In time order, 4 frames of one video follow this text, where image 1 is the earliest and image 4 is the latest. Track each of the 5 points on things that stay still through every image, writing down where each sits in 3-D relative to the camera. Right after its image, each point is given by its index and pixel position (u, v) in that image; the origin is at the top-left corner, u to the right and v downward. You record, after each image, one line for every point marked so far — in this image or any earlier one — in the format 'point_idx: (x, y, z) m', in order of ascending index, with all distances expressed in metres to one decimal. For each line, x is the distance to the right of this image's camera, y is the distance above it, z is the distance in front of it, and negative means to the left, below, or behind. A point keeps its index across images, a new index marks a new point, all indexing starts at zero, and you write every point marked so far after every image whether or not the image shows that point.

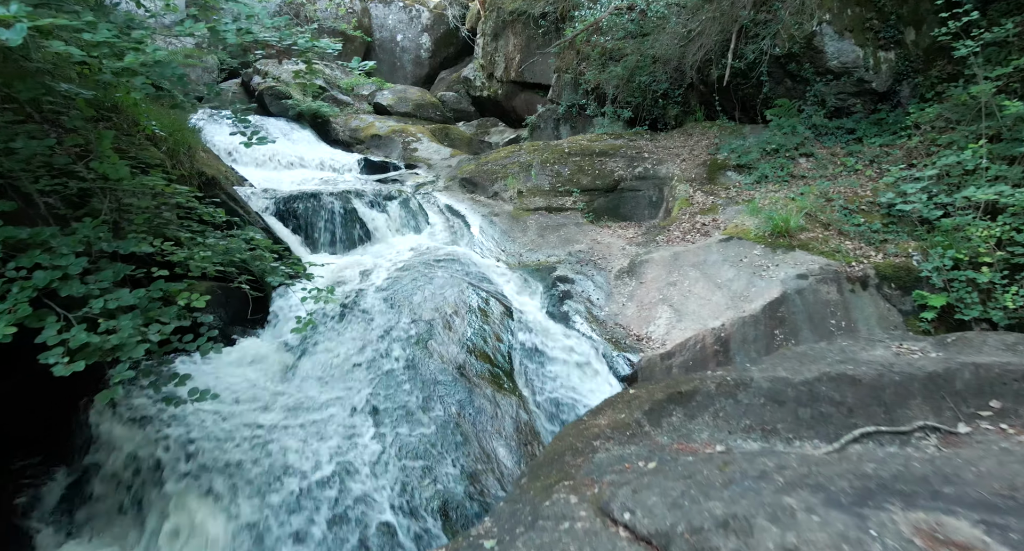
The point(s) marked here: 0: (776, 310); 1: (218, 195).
0: (+3.2, -0.4, +5.7) m
1: (-3.9, +1.1, +6.3) m
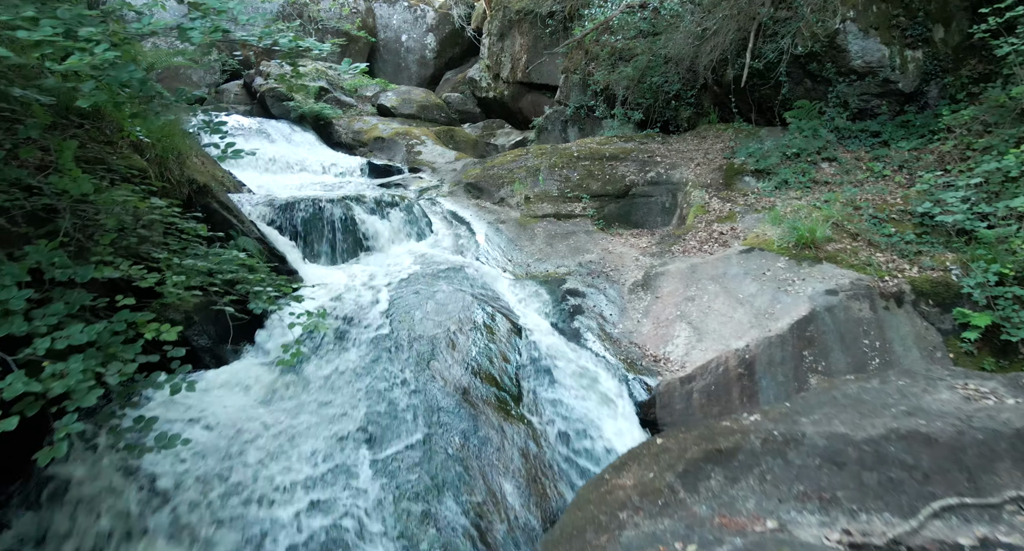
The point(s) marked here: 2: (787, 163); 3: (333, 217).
0: (+3.3, -0.6, +5.3) m
1: (-3.8, +0.9, +6.0) m
2: (+5.0, +2.1, +8.6) m
3: (-2.9, +1.0, +7.7) m
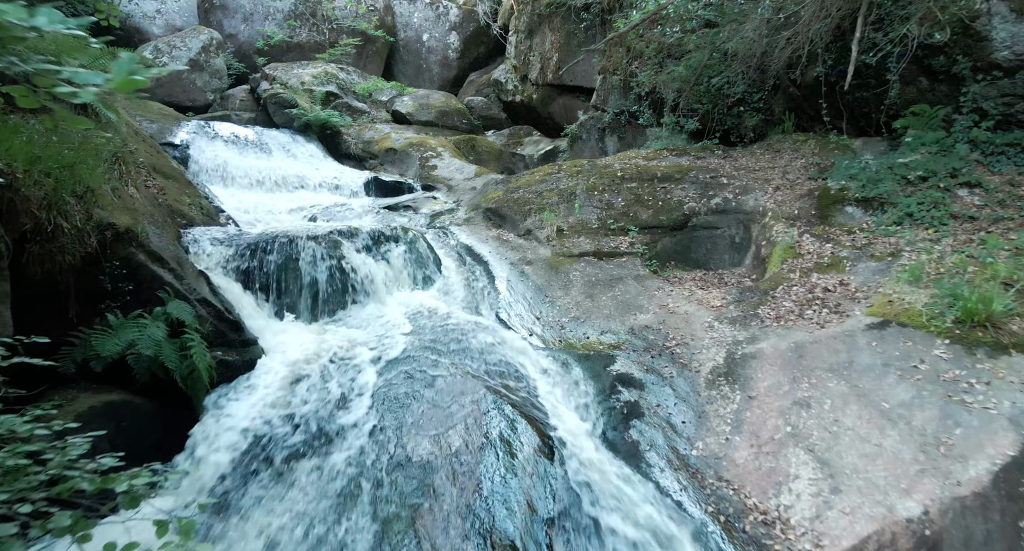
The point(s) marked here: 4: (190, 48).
0: (+3.5, -1.4, +3.2) m
1: (-3.5, +0.2, +4.4) m
2: (+5.5, +1.2, +6.5) m
3: (-2.6, +0.2, +6.0) m
4: (-9.0, +6.4, +13.0) m
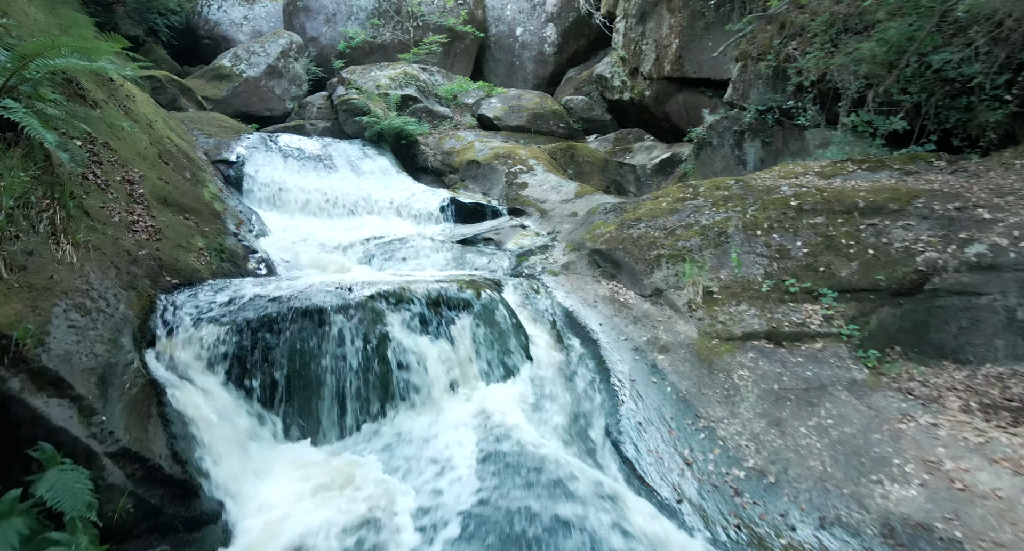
0: (+3.9, -2.4, +0.2) m
1: (-2.8, -0.5, +2.6) m
2: (+6.5, +0.2, +3.0) m
3: (-1.5, -0.6, +4.1) m
4: (-6.3, +5.8, +12.1) m
